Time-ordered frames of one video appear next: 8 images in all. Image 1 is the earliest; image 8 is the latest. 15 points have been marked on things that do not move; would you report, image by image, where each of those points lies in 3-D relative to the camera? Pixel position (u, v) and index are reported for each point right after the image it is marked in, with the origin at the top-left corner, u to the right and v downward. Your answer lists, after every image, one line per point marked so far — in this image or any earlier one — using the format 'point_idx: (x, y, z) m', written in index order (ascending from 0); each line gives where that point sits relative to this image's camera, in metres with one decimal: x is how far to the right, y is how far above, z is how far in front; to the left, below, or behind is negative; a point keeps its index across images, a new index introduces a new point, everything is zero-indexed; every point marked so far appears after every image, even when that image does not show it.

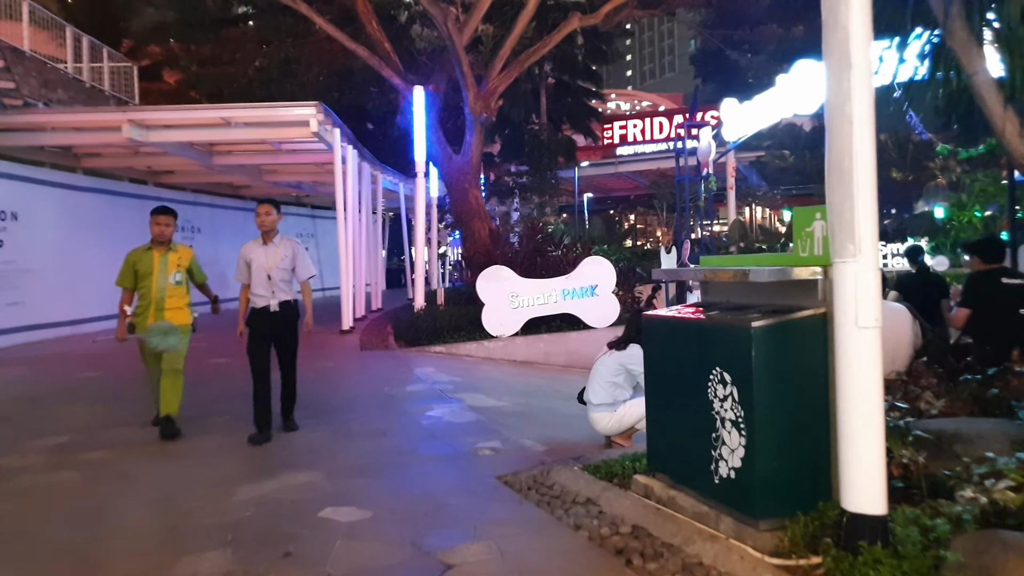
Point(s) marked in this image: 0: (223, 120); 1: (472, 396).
0: (-4.7, +2.7, +12.4) m
1: (-0.4, -1.1, +7.5) m
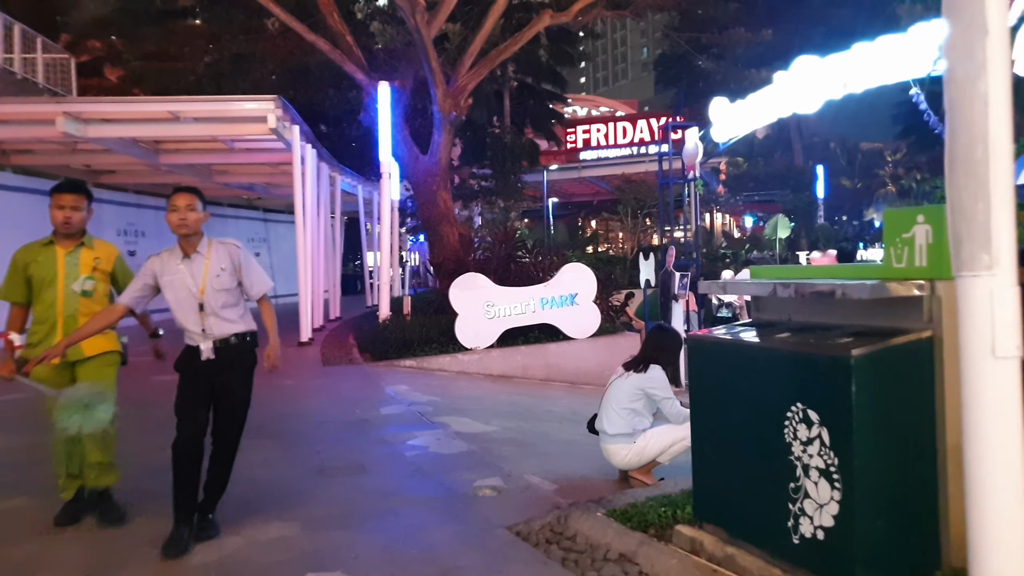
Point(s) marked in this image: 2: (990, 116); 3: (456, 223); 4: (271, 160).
0: (-5.0, +2.6, +11.4) m
1: (-0.5, -1.2, +6.7) m
2: (+1.6, +0.6, +2.5) m
3: (-1.0, +1.2, +14.2) m
4: (-4.7, +2.5, +15.0) m
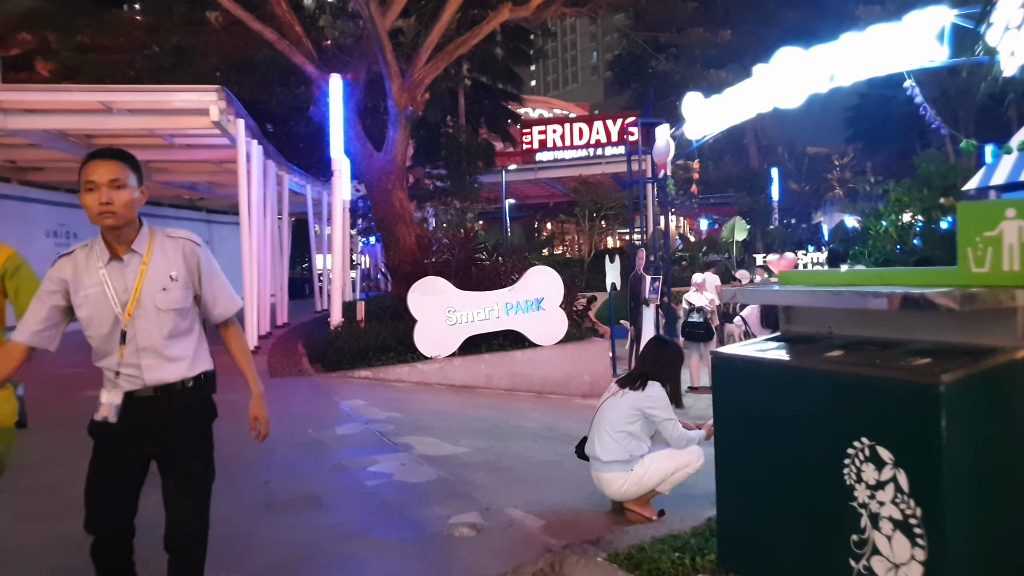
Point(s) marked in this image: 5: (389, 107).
0: (-5.6, +2.5, +10.5) m
1: (-0.7, -1.2, +6.1) m
2: (+1.6, +0.5, +2.0) m
3: (-1.8, +1.1, +13.5) m
4: (-5.4, +2.4, +14.0) m
5: (-2.1, +3.0, +12.9) m
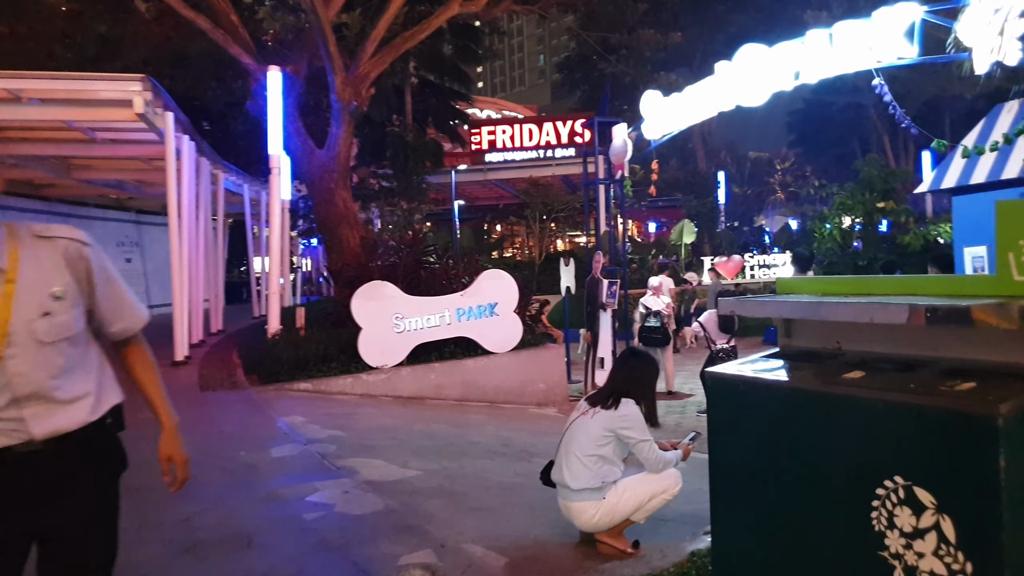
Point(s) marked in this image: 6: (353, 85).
0: (-6.2, +2.4, +9.6) m
1: (-1.0, -1.3, +5.5) m
2: (+1.5, +0.5, +1.7) m
3: (-2.6, +1.1, +12.9) m
4: (-6.3, +2.3, +13.2) m
5: (-2.9, +3.0, +12.3) m
6: (-2.6, +3.3, +12.4) m
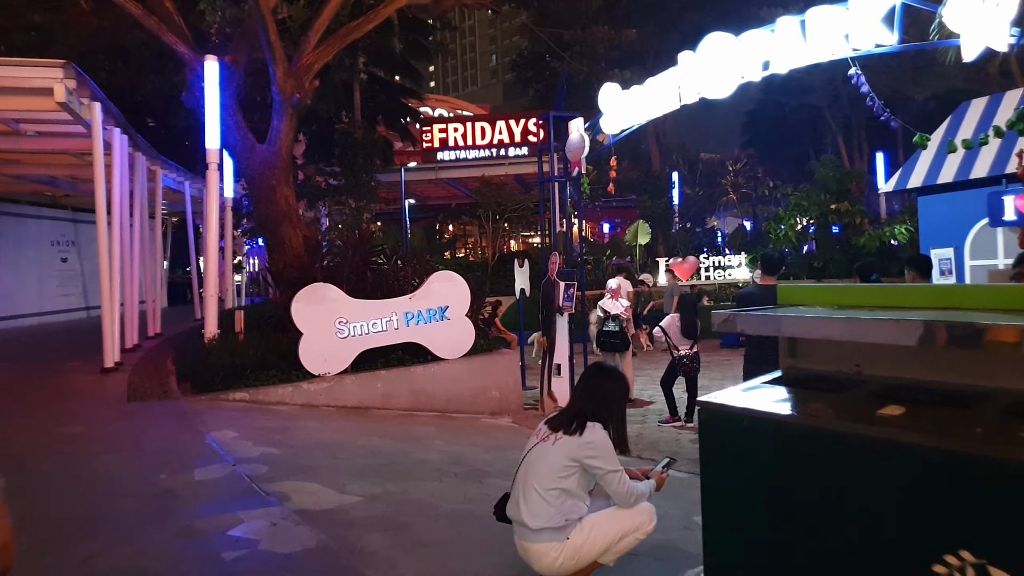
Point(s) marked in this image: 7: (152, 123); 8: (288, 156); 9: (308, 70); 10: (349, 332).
0: (-6.8, +2.4, +8.7) m
1: (-1.4, -1.3, +4.9) m
2: (+1.5, +0.5, +1.2) m
3: (-3.4, +1.0, +12.2) m
4: (-7.1, +2.3, +12.3) m
5: (-3.6, +2.9, +11.6) m
6: (-3.3, +3.2, +11.7) m
7: (-9.4, +4.4, +19.8) m
8: (-3.5, +2.1, +12.1) m
9: (-3.1, +3.3, +11.7) m
10: (-1.9, -0.5, +9.1) m
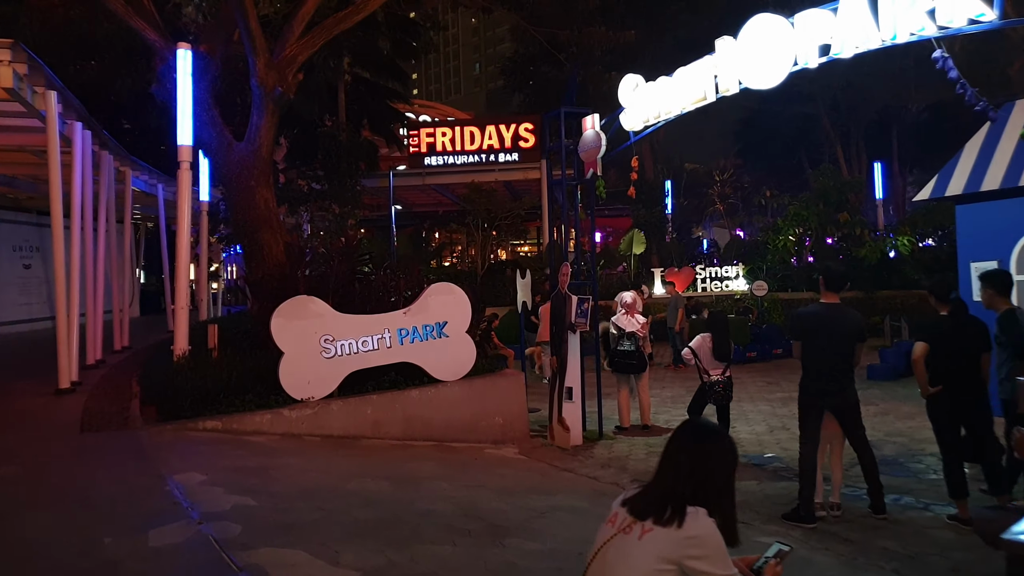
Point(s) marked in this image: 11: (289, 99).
0: (-6.7, +2.3, +7.6) m
1: (-1.2, -1.4, +3.9) m
2: (+1.7, +0.4, +0.3) m
3: (-3.4, +0.9, +11.2) m
4: (-7.1, +2.1, +11.2) m
5: (-3.6, +2.8, +10.6) m
6: (-3.3, +3.1, +10.7) m
7: (-9.6, +4.1, +18.7) m
8: (-3.5, +1.9, +11.1) m
9: (-3.1, +3.1, +10.7) m
10: (-1.8, -0.7, +8.1) m
11: (-3.2, +2.7, +11.1) m
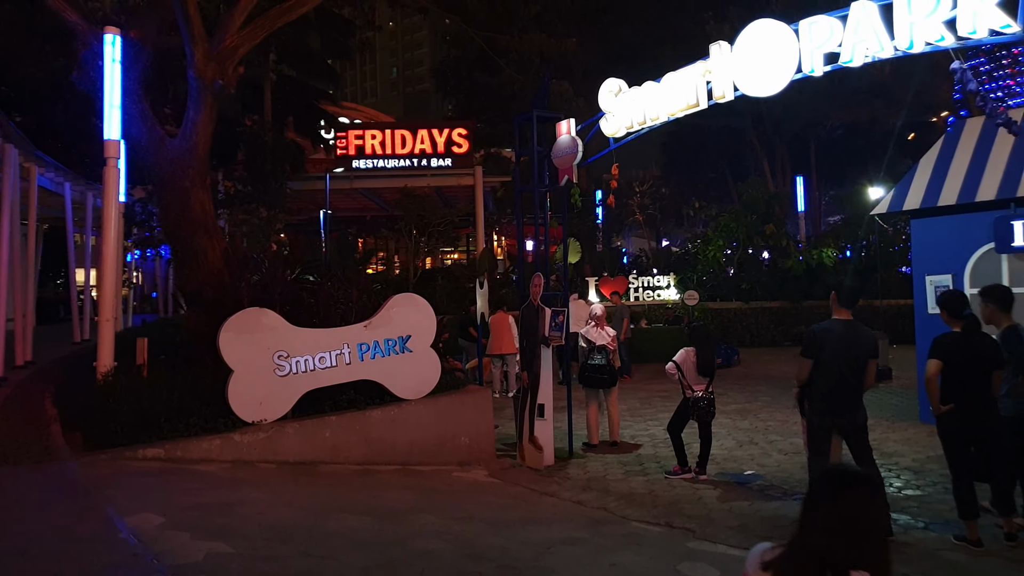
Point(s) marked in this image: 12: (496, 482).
0: (-6.8, +2.2, +6.4) m
1: (-1.0, -1.5, +3.4) m
2: (+2.3, +0.3, +0.1) m
3: (-4.0, +0.7, +10.4) m
4: (-7.6, +2.0, +9.9) m
5: (-4.1, +2.6, +9.7) m
6: (-3.8, +2.9, +9.9) m
7: (-11.0, +4.0, +17.2) m
8: (-4.1, +1.8, +10.3) m
9: (-3.6, +3.0, +9.9) m
10: (-2.1, -0.8, +7.4) m
11: (-3.8, +2.6, +10.3) m
12: (-0.2, -1.9, +7.4) m
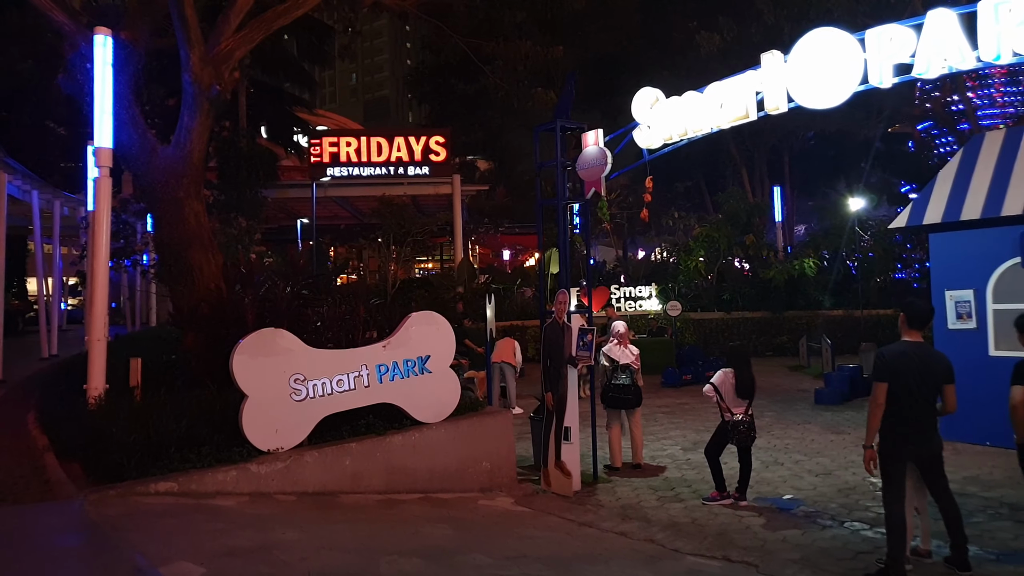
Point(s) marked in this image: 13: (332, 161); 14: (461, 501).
0: (-6.5, +2.0, +5.8) m
1: (-0.5, -1.6, +3.0) m
2: (+2.9, +0.3, -0.1) m
3: (-3.8, +0.5, +9.8) m
4: (-7.5, +1.8, +9.2) m
5: (-3.9, +2.4, +9.2) m
6: (-3.6, +2.7, +9.4) m
7: (-11.2, +3.7, +16.3) m
8: (-4.0, +1.6, +9.7) m
9: (-3.5, +2.8, +9.4) m
10: (-1.8, -0.9, +6.9) m
11: (-3.7, +2.4, +9.7) m
12: (+0.1, -2.0, +7.0) m
13: (-4.3, +3.2, +19.6) m
14: (-0.5, -2.0, +7.2) m
